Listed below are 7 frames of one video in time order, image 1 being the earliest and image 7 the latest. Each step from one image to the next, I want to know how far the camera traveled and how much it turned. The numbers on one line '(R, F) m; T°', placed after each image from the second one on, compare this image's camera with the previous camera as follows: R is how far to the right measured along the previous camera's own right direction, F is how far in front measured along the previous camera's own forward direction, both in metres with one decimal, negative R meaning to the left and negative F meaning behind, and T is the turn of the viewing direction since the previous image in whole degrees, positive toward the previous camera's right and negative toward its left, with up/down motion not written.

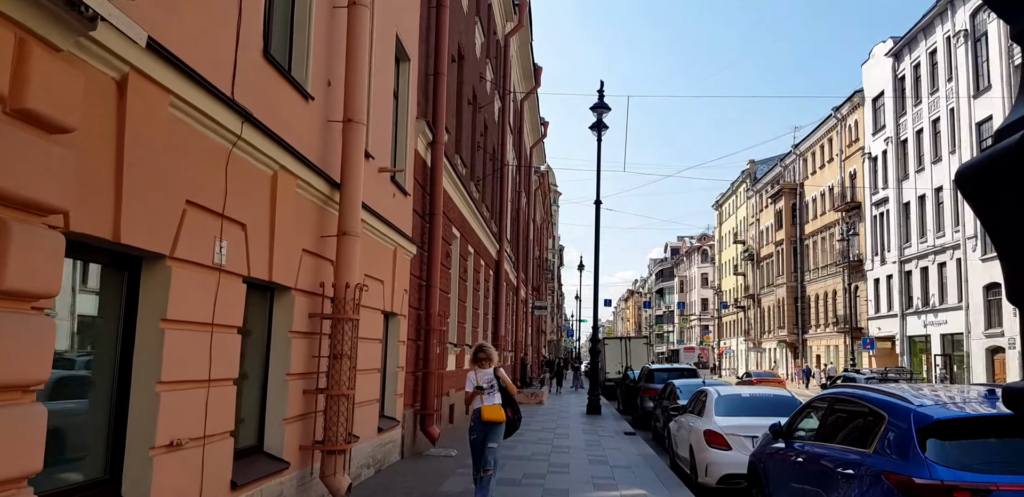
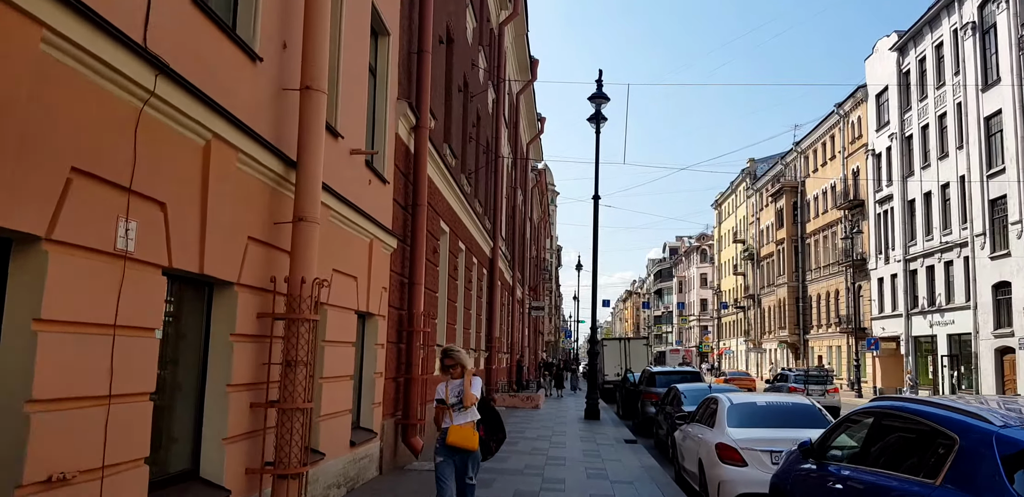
(+0.1, +1.1) m; 0°
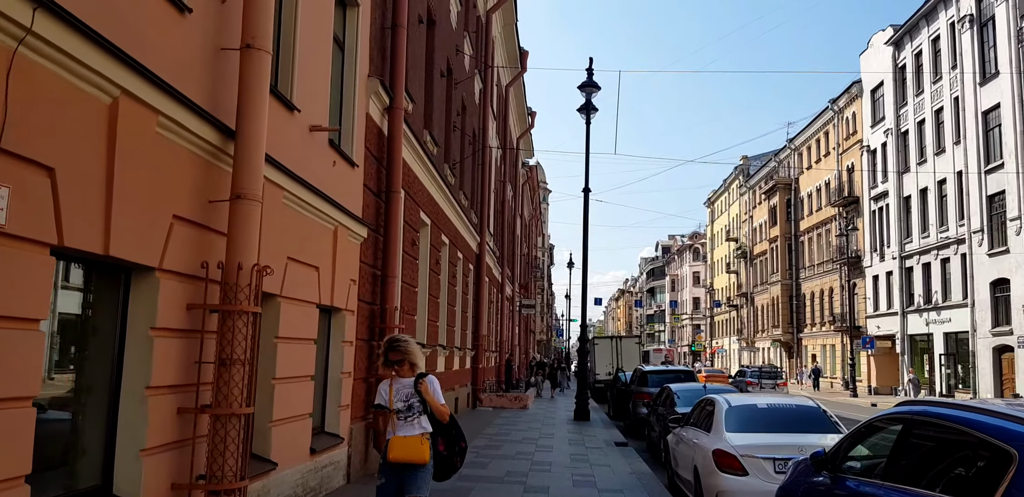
(+0.2, +0.8) m; +1°
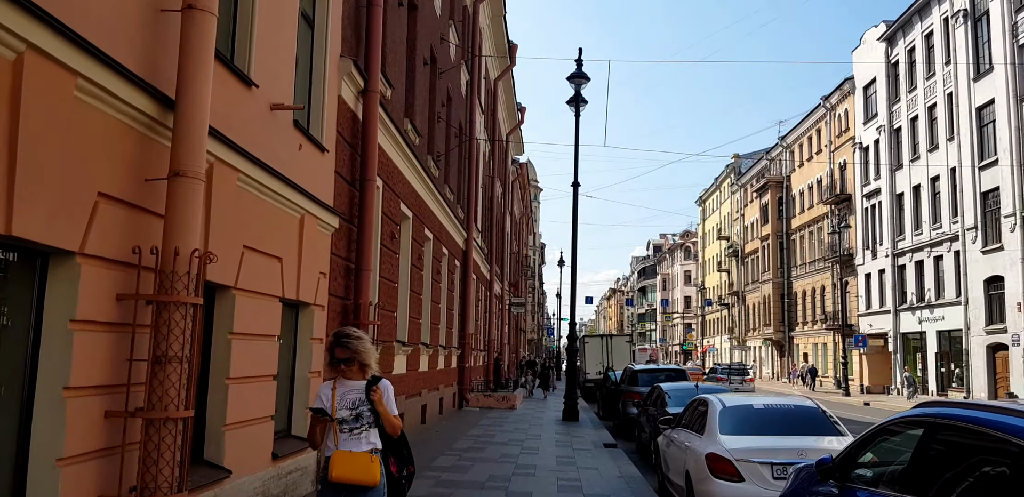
(+0.1, +0.6) m; +1°
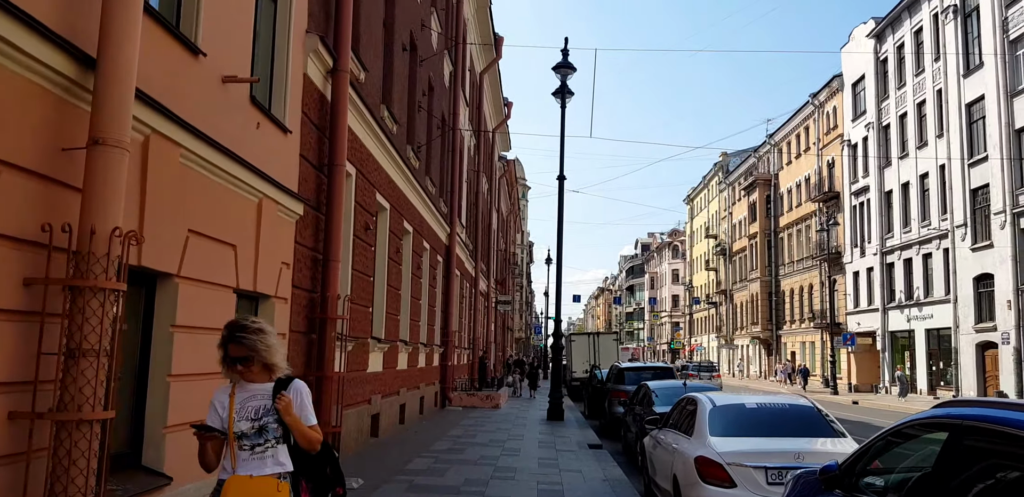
(+0.1, +0.6) m; +1°
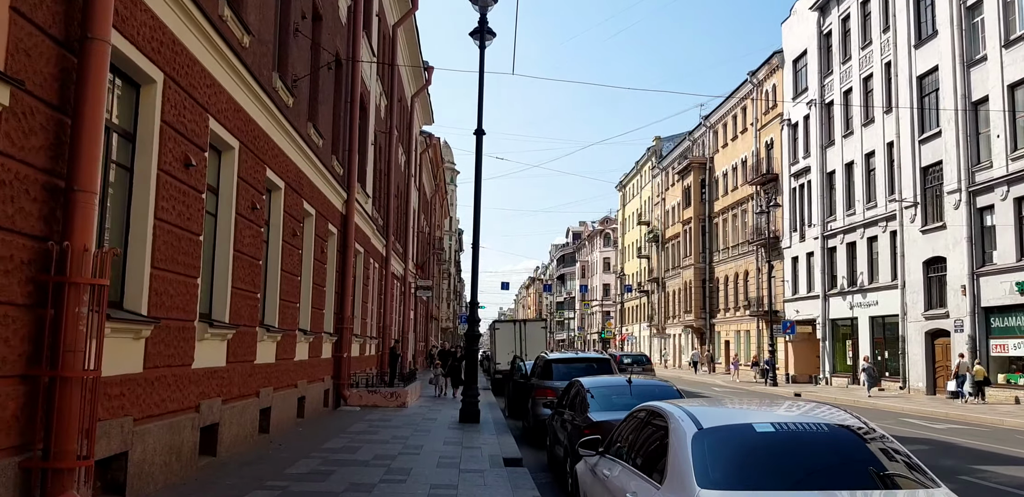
(+0.5, +3.3) m; +5°
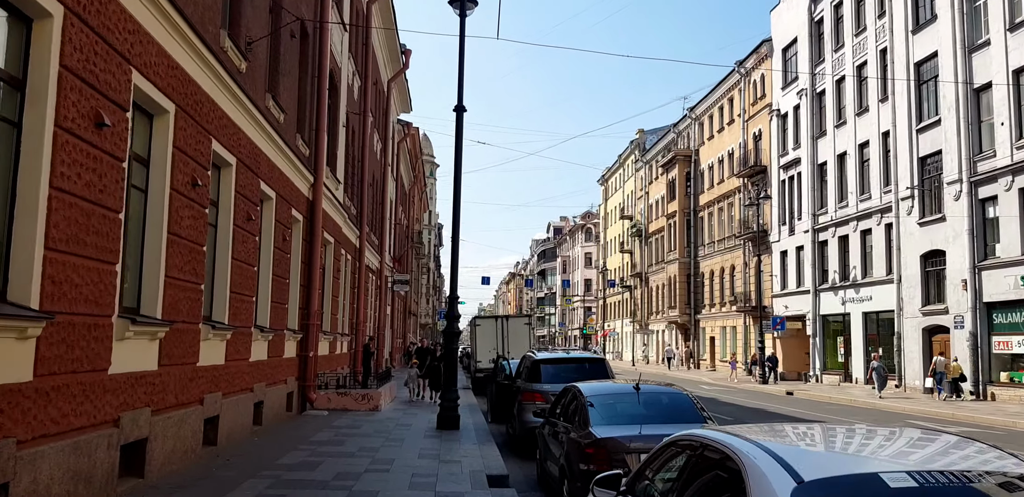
(-0.1, +1.5) m; +1°
